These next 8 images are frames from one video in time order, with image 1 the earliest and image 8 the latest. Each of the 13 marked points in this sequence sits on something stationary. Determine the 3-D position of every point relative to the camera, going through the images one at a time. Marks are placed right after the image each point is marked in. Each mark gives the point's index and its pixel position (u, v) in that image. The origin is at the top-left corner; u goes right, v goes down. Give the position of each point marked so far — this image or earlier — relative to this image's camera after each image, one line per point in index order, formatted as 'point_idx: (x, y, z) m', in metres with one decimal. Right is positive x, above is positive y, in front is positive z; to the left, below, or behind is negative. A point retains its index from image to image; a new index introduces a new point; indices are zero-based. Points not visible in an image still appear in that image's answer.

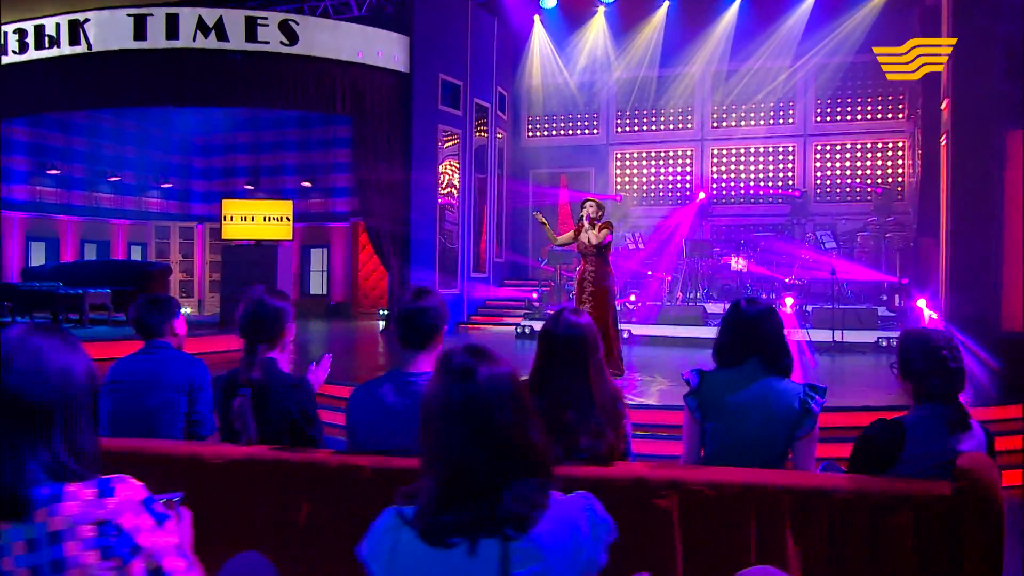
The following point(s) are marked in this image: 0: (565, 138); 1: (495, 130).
0: (+0.8, +2.2, +14.9) m
1: (-0.3, +2.2, +14.0) m
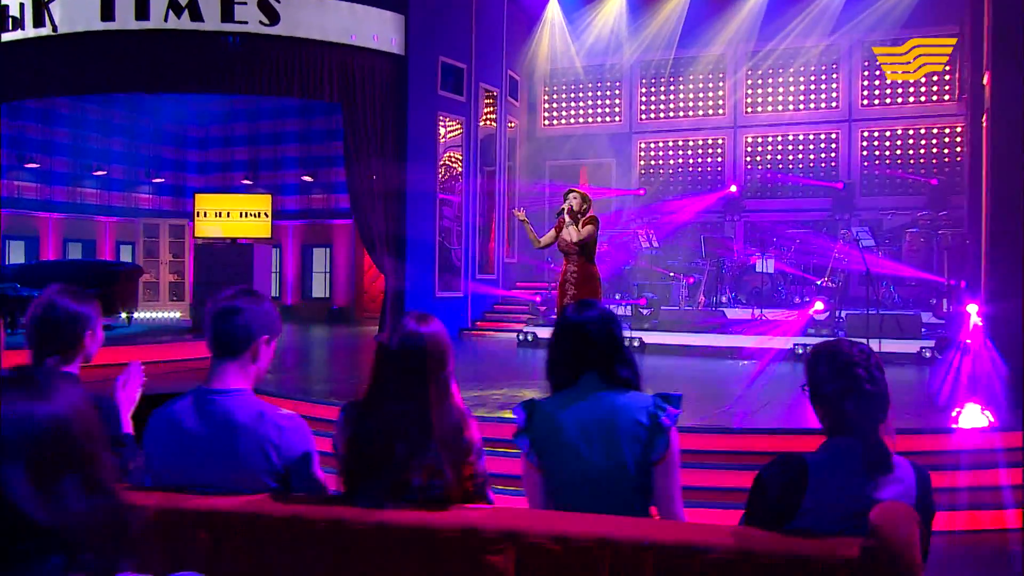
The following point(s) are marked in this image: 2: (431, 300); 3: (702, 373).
0: (+1.0, +2.2, +13.7) m
1: (-0.1, +2.2, +12.9) m
2: (-0.9, -0.2, +11.5) m
3: (+1.6, -0.7, +8.6) m
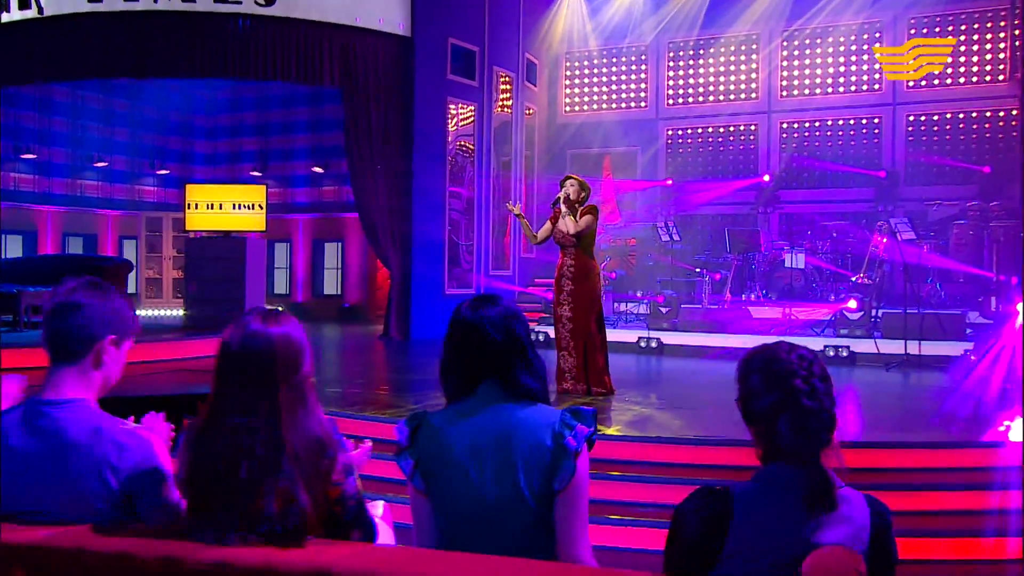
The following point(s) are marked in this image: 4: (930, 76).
0: (+1.3, +2.2, +12.9) m
1: (+0.1, +2.2, +12.2) m
2: (-0.8, -0.2, +10.8) m
3: (+1.6, -0.7, +7.8) m
4: (+4.6, +2.3, +11.2) m
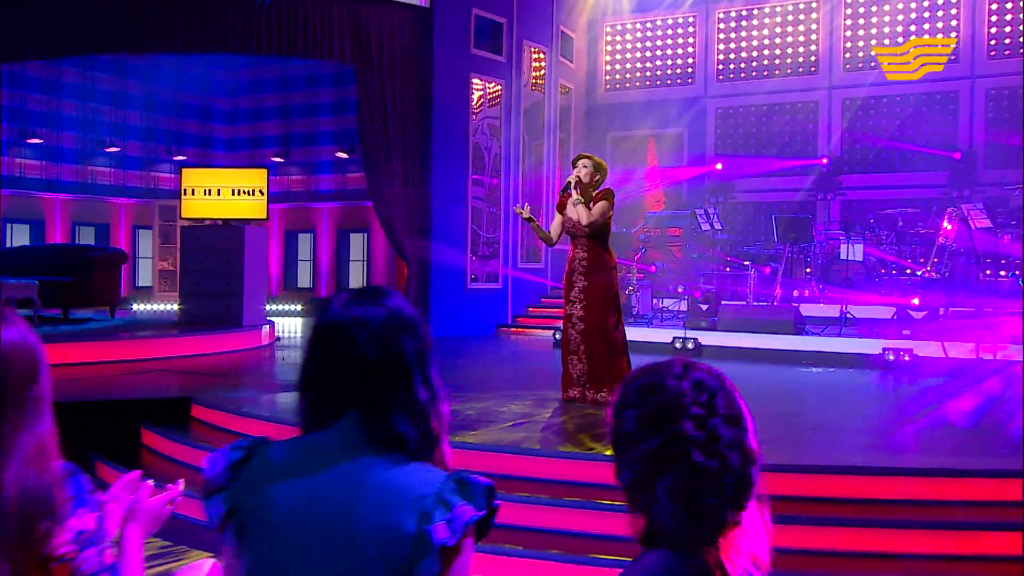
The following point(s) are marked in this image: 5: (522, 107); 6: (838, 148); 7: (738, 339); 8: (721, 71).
0: (+1.7, +2.3, +11.8) m
1: (+0.5, +2.3, +11.2) m
2: (-0.5, -0.1, +9.9) m
3: (+1.6, -0.6, +6.7) m
4: (+4.8, +2.4, +9.9) m
5: (+0.1, +1.9, +10.7) m
6: (+3.5, +1.5, +10.9) m
7: (+1.8, -0.4, +8.0) m
8: (+2.4, +2.4, +11.5) m
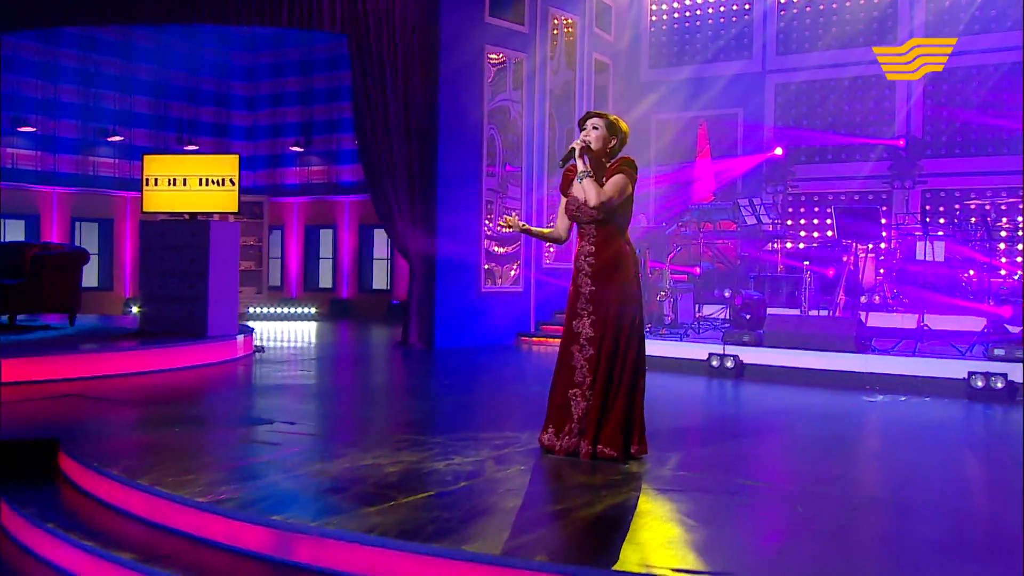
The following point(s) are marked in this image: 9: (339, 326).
0: (+2.0, +2.2, +10.4) m
1: (+0.7, +2.2, +9.9) m
2: (-0.4, -0.1, +8.7) m
3: (+1.5, -0.7, +5.3) m
4: (+5.0, +2.3, +8.3) m
5: (+0.4, +1.9, +9.4) m
6: (+3.7, +1.5, +9.4) m
7: (+1.8, -0.5, +6.6) m
8: (+2.6, +2.4, +10.0) m
9: (-2.0, -0.4, +11.9) m
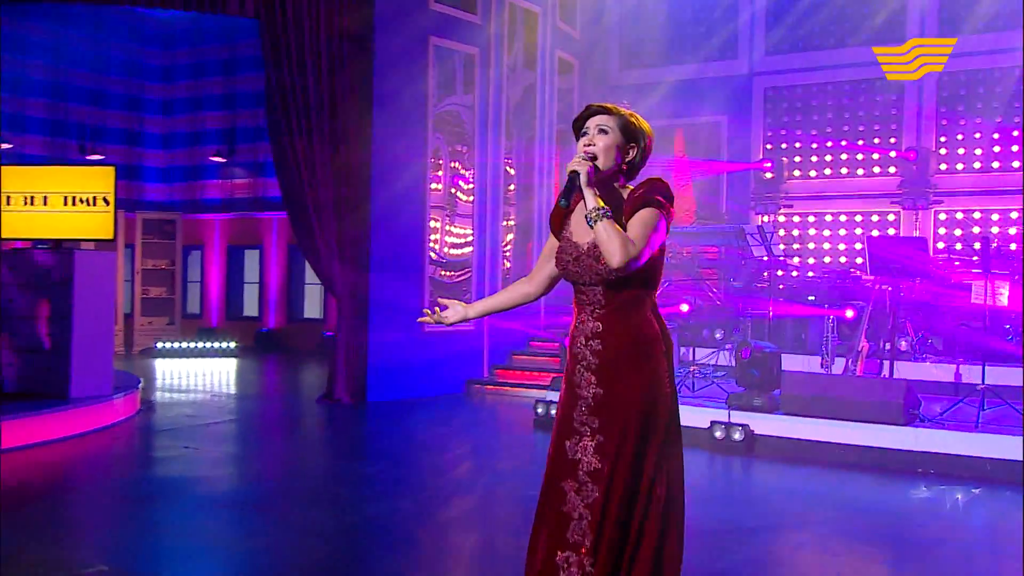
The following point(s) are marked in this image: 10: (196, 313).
0: (+1.5, +1.9, +9.0) m
1: (+0.3, +1.9, +8.5) m
2: (-0.7, -0.4, +7.2) m
3: (+1.3, -0.9, +3.9) m
4: (+4.7, +2.0, +7.1) m
5: (0.0, +1.6, +8.0) m
6: (+3.3, +1.2, +8.1) m
7: (+1.6, -0.7, +5.2) m
8: (+2.2, +2.1, +8.7) m
9: (-2.5, -0.8, +10.3) m
10: (-3.8, -0.3, +12.3) m
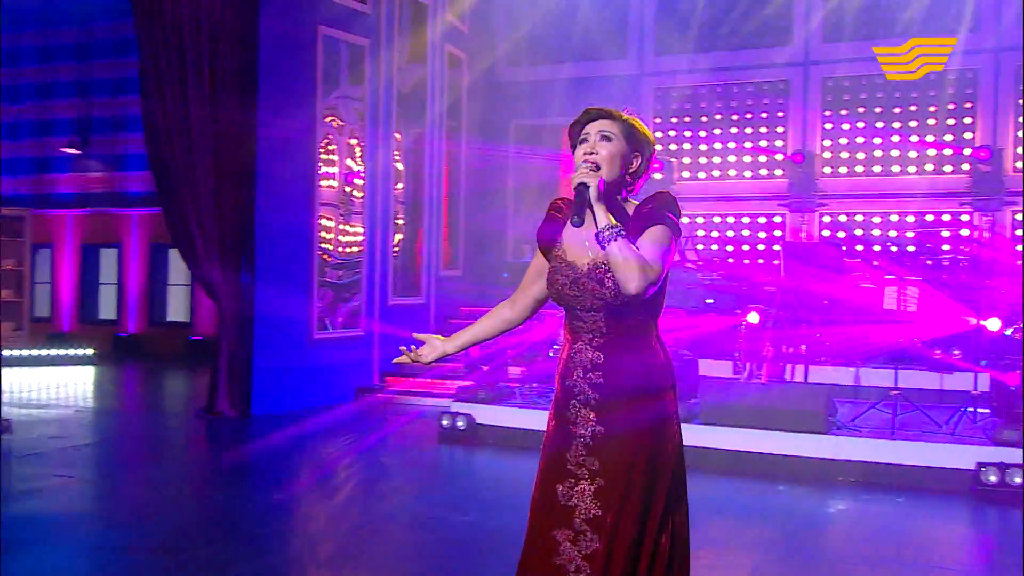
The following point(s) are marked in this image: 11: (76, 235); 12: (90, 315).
0: (+0.5, +1.9, +8.9) m
1: (-0.6, +1.9, +8.2) m
2: (-1.4, -0.4, +6.8) m
3: (+1.1, -1.0, +3.8) m
4: (+3.9, +2.0, +7.4) m
5: (-0.9, +1.5, +7.6) m
6: (+2.4, +1.2, +8.2) m
7: (+1.1, -0.7, +5.2) m
8: (+1.3, +2.1, +8.7) m
9: (-3.6, -0.8, +9.6) m
10: (-5.2, -0.3, +11.4) m
11: (-4.7, +0.6, +11.1) m
12: (-4.6, -0.3, +11.2) m
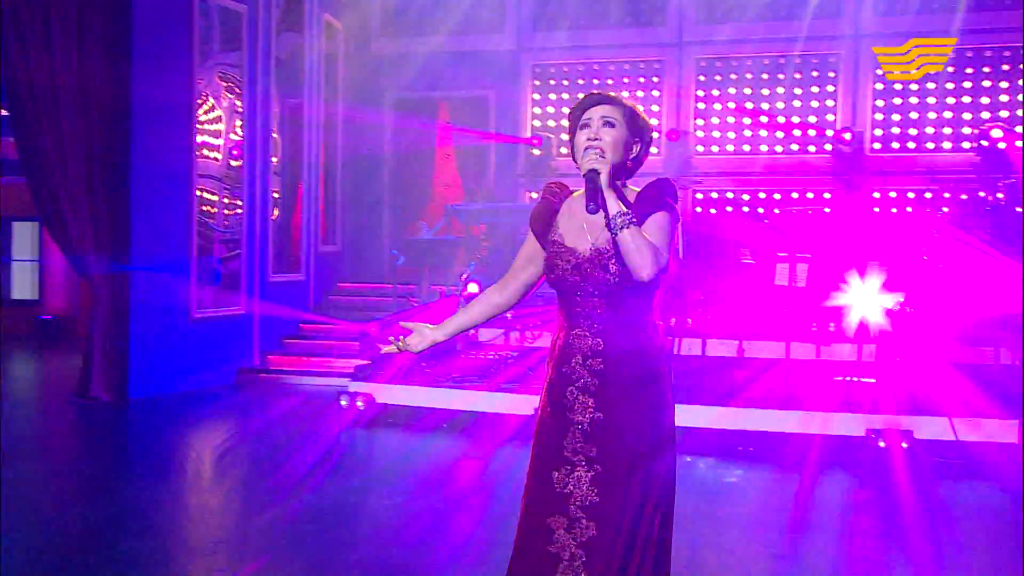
0: (-0.5, +2.1, +8.8) m
1: (-1.5, +2.1, +7.9) m
2: (-2.1, -0.3, +6.5) m
3: (+0.8, -0.9, +4.0) m
4: (+3.0, +2.2, +7.8) m
5: (-1.7, +1.7, +7.4) m
6: (+1.5, +1.4, +8.5) m
7: (+0.6, -0.6, +5.3) m
8: (+0.2, +2.3, +8.7) m
9: (-4.7, -0.6, +9.0) m
10: (-6.6, -0.1, +10.5) m
11: (-6.0, +0.8, +10.2) m
12: (-6.0, 0.0, +10.4) m
